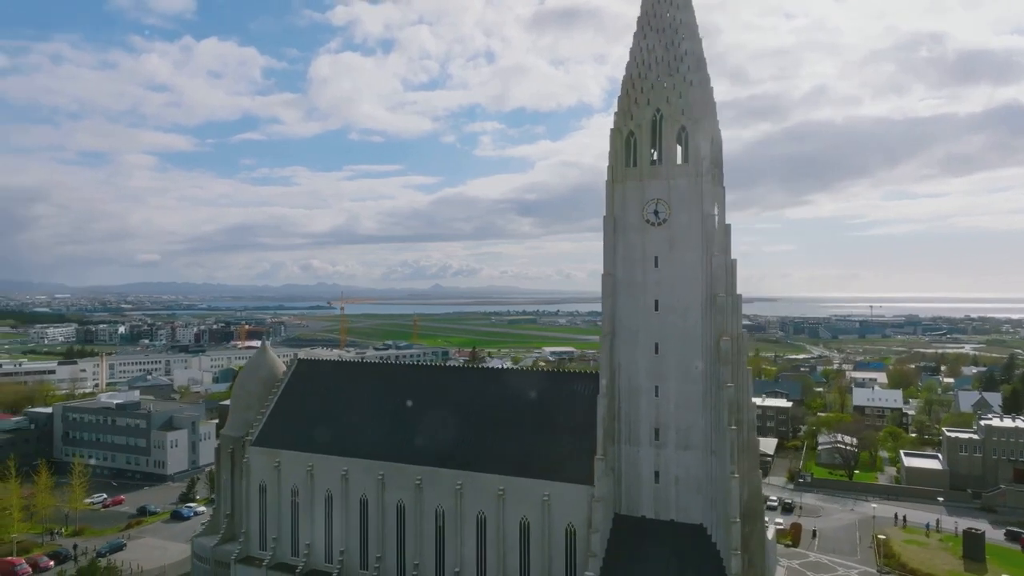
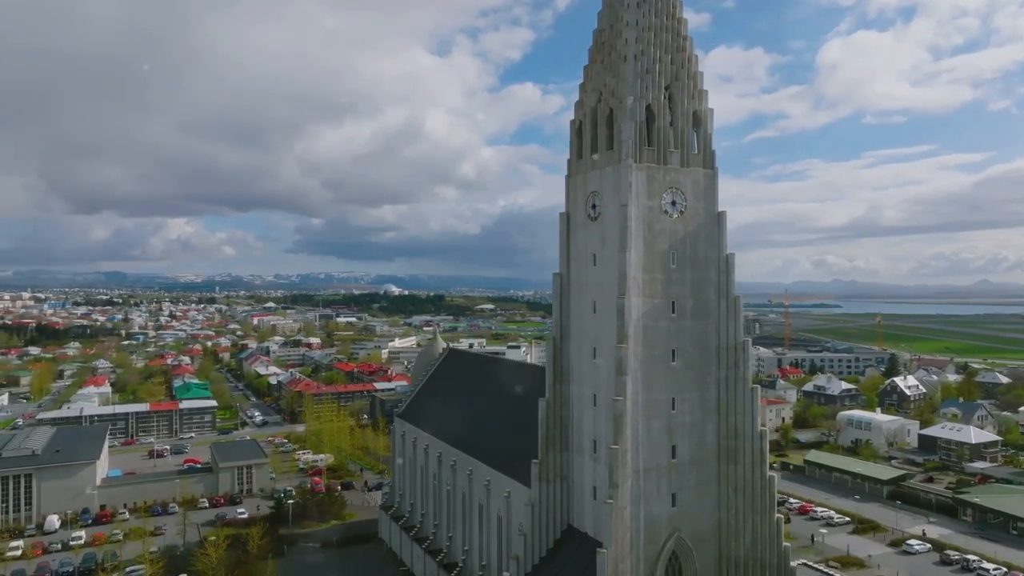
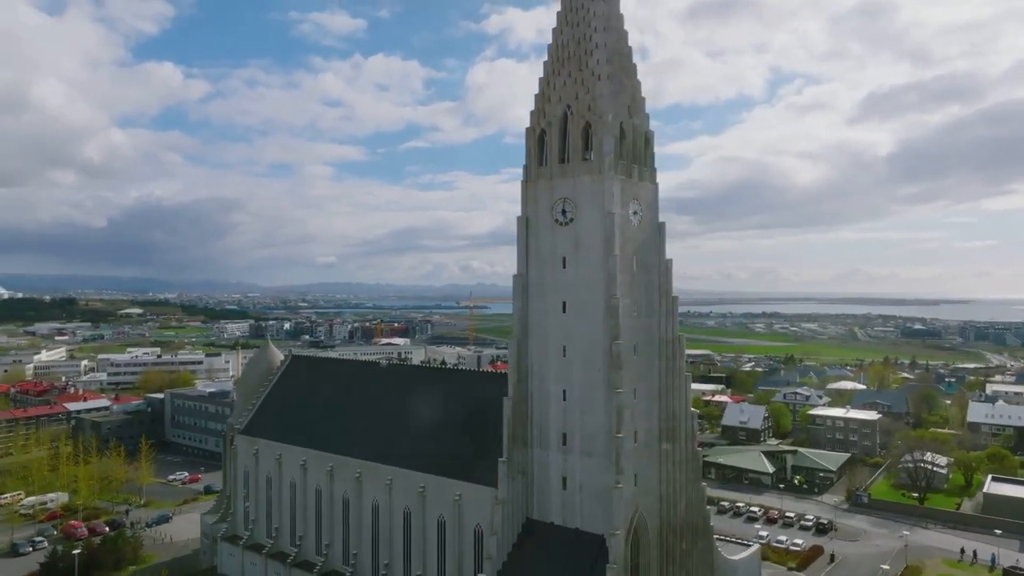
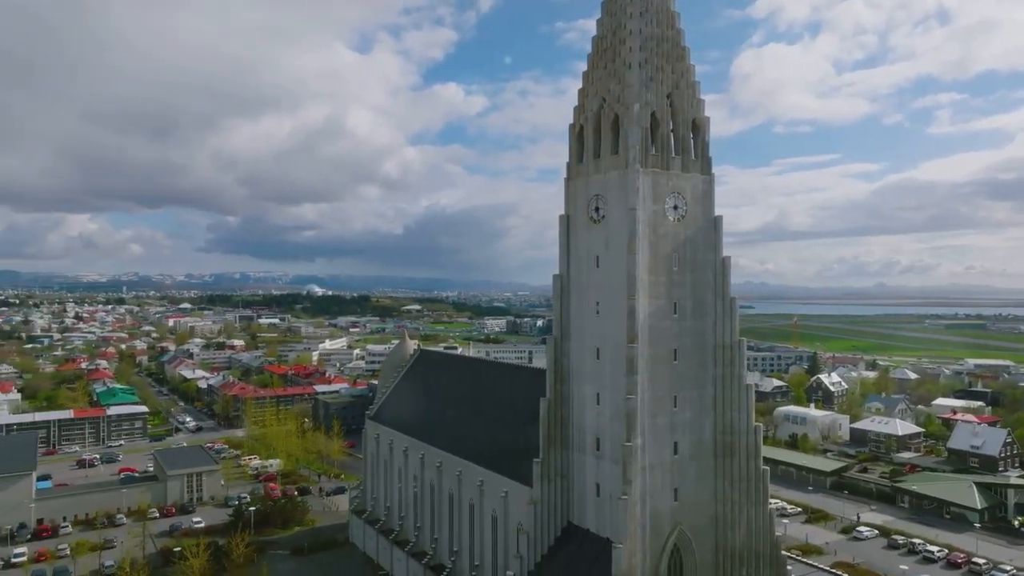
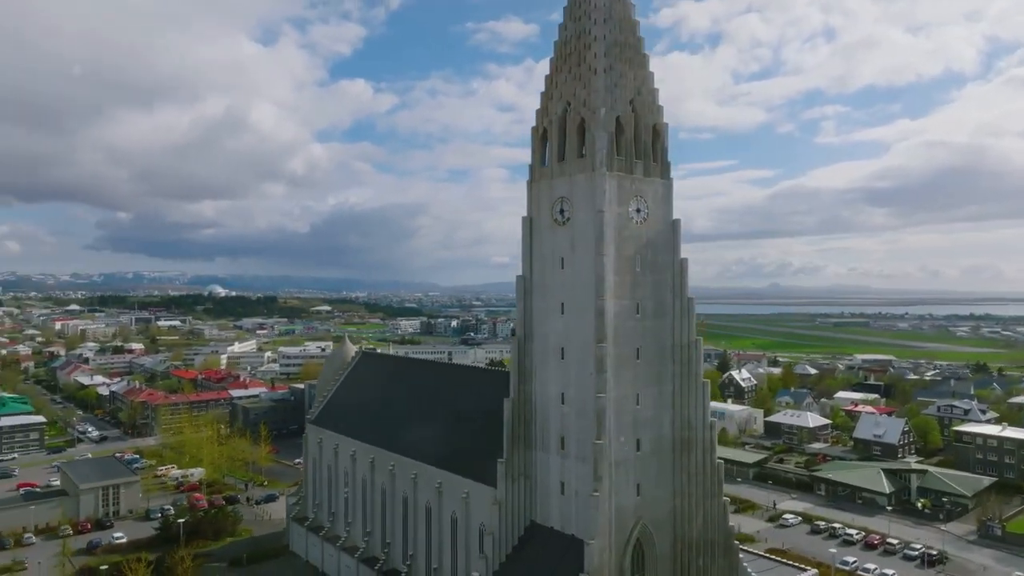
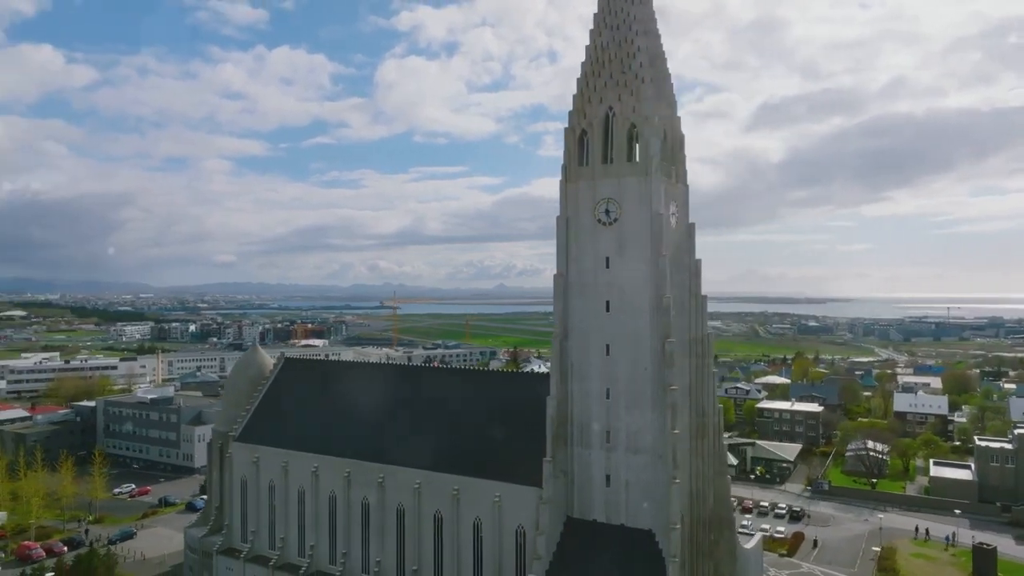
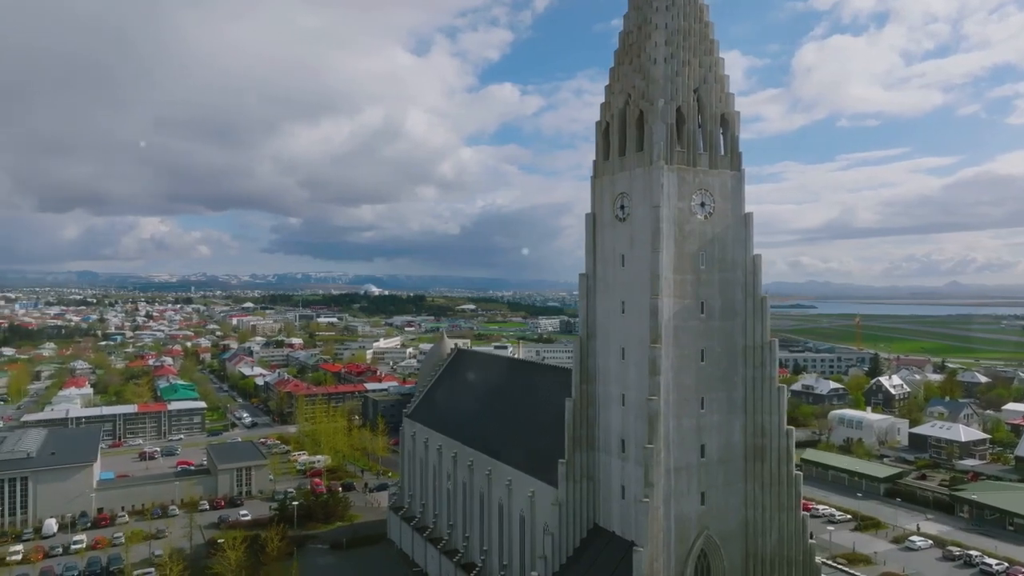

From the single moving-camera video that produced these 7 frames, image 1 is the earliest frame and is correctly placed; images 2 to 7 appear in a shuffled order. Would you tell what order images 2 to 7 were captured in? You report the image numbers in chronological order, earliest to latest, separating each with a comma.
6, 3, 5, 4, 7, 2
